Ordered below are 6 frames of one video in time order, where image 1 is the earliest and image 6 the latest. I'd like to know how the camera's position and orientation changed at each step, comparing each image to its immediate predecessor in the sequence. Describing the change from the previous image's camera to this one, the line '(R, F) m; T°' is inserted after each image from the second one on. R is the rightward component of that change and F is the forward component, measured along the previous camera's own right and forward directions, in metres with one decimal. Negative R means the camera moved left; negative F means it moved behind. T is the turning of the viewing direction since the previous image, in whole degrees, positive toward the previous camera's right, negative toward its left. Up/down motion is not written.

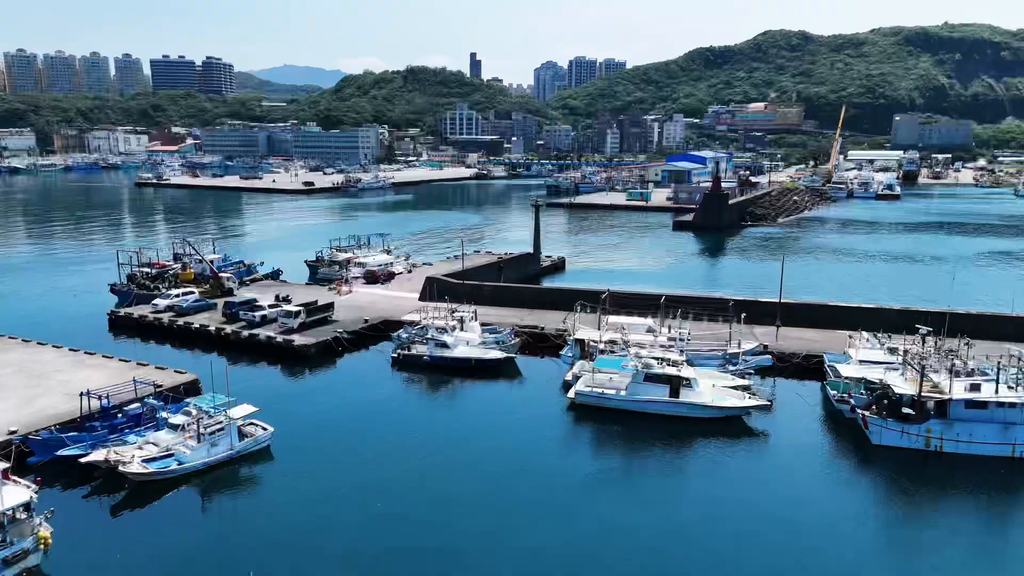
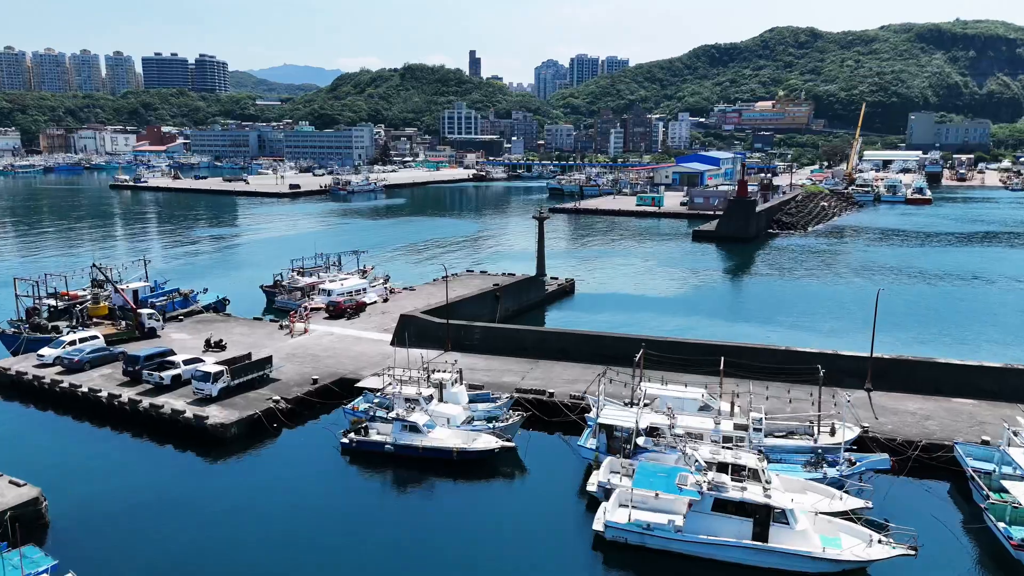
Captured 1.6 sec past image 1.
(0.0, +5.1) m; 0°
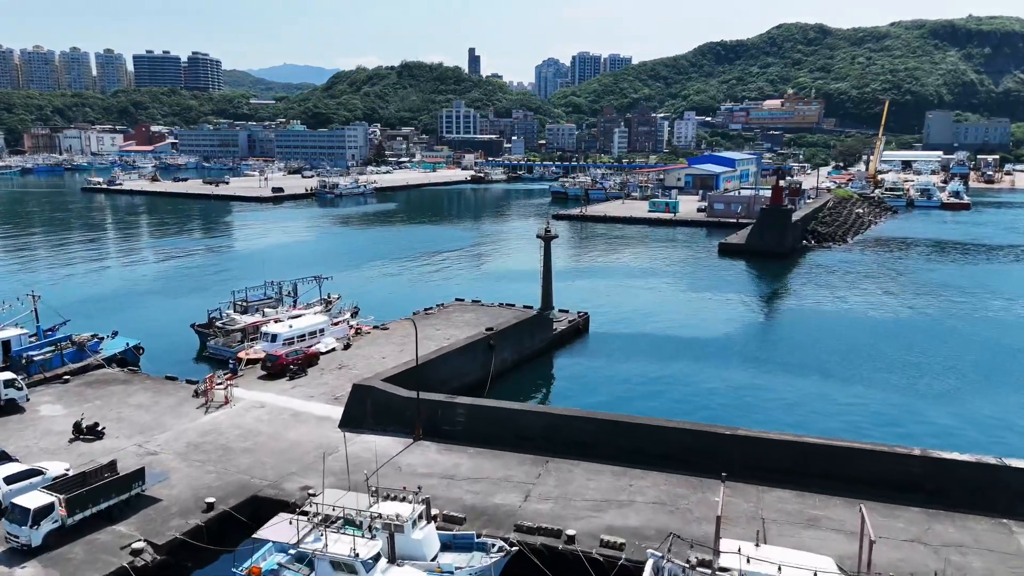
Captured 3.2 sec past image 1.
(0.0, +5.2) m; 0°
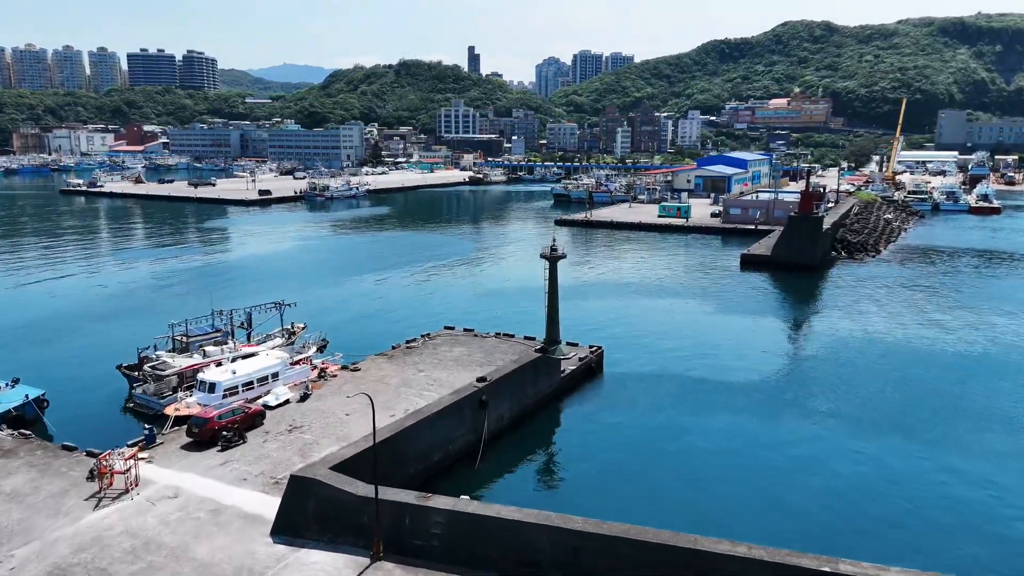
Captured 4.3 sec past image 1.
(0.0, +3.5) m; 0°
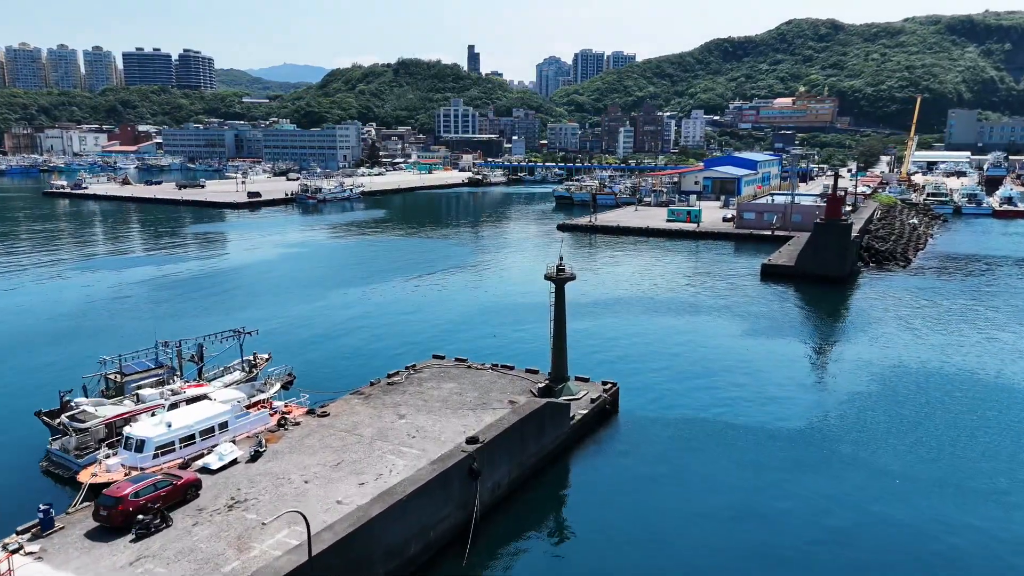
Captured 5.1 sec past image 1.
(0.0, +2.7) m; 0°
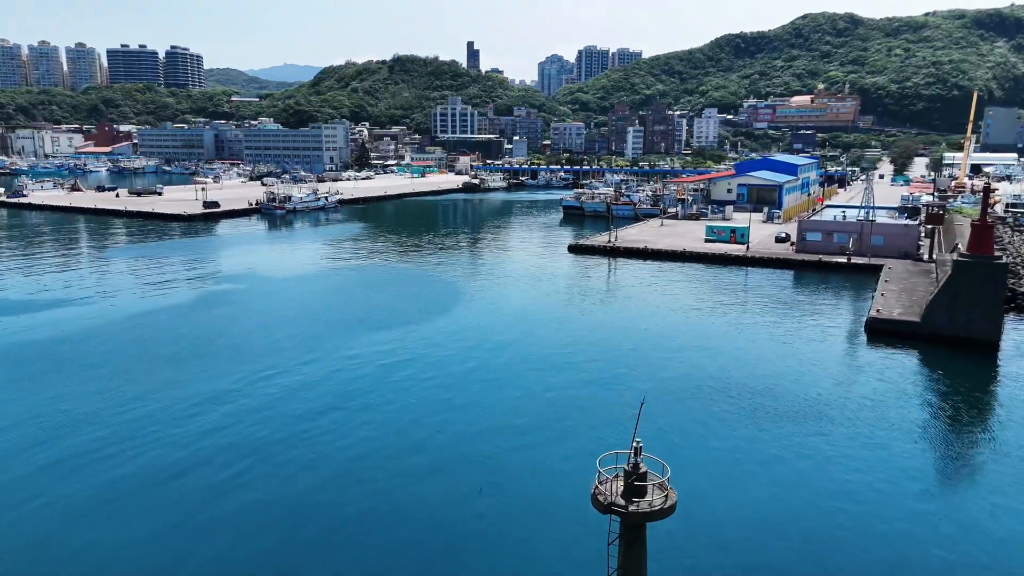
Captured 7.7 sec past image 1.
(0.0, +8.8) m; 0°
